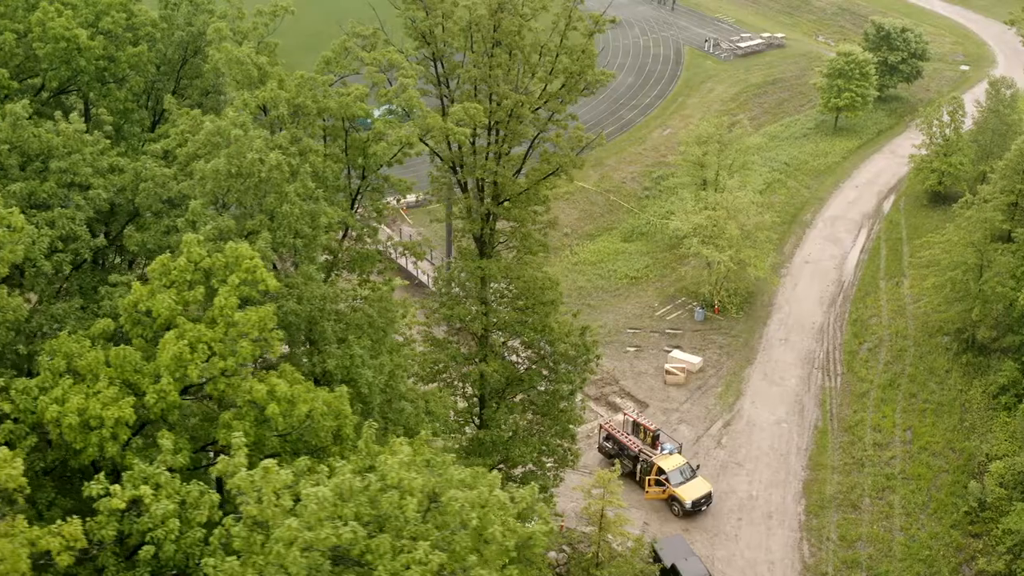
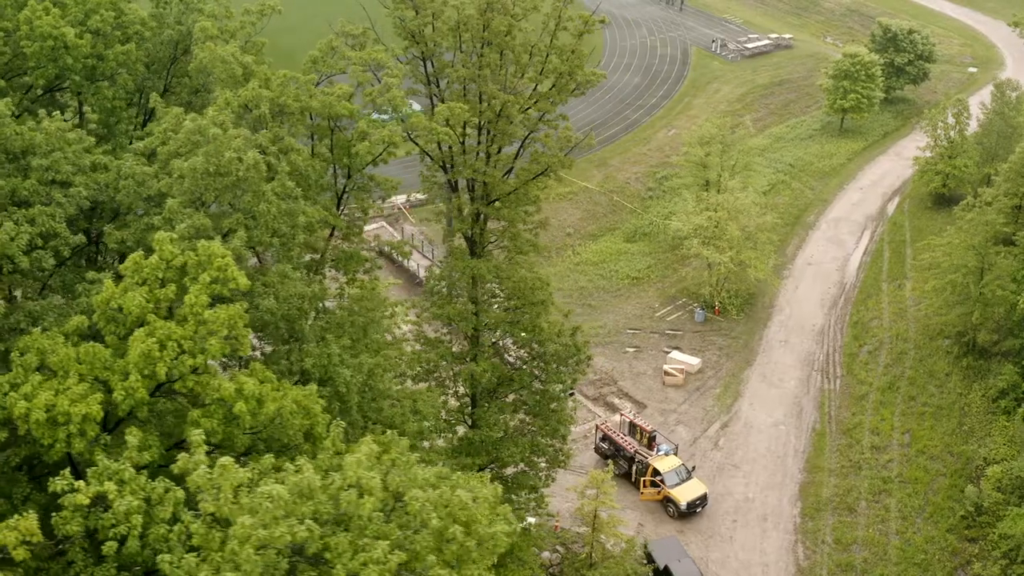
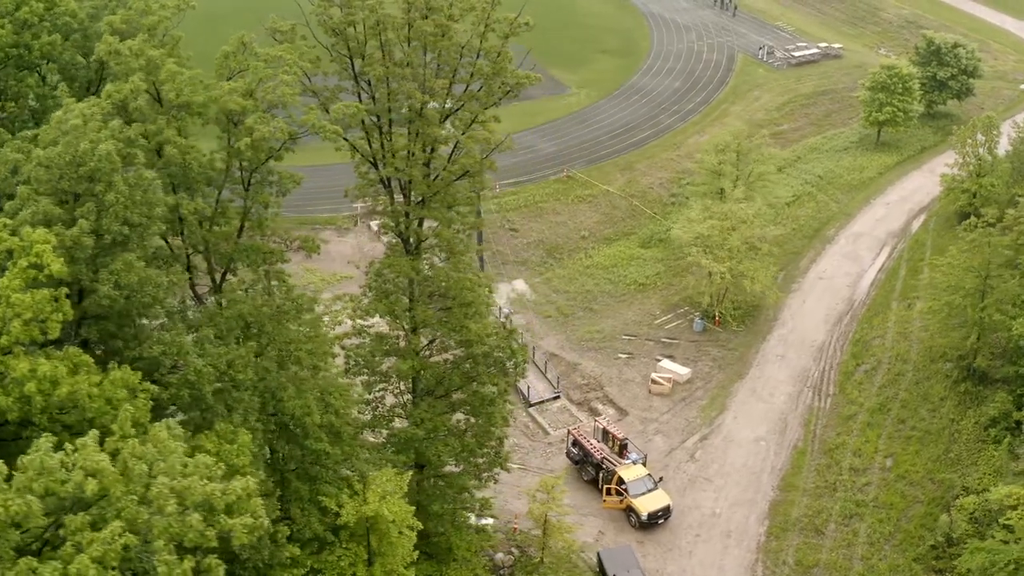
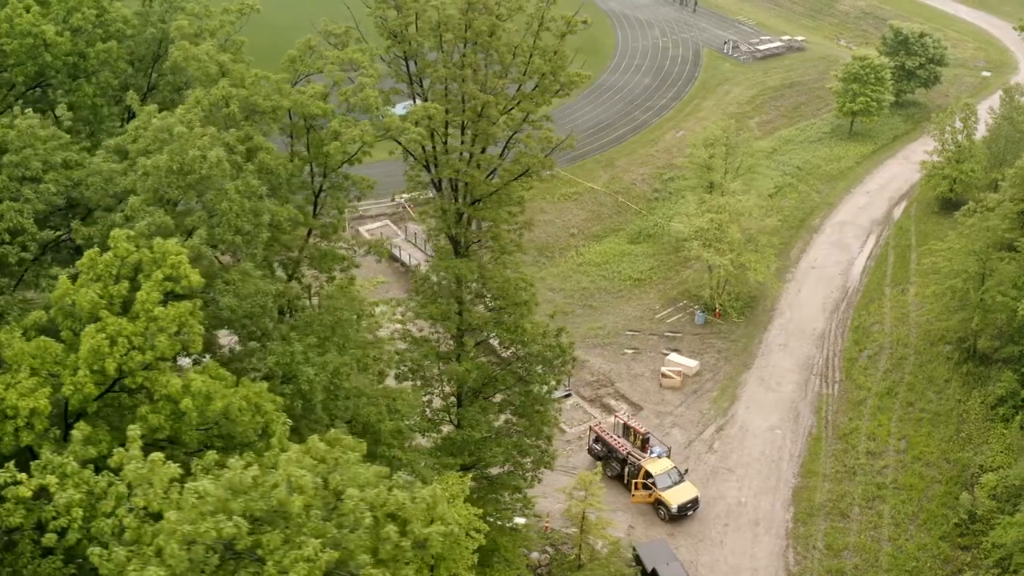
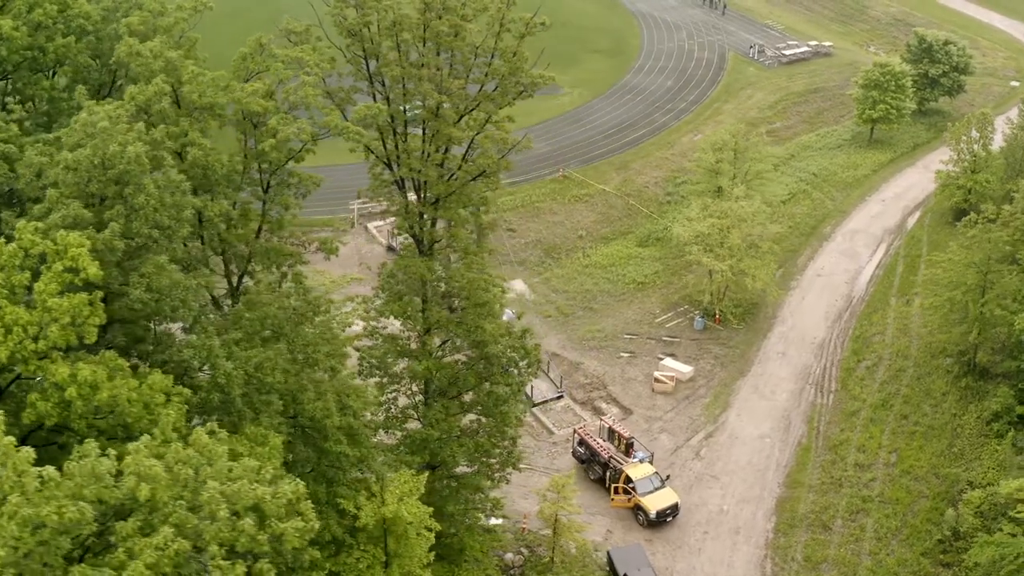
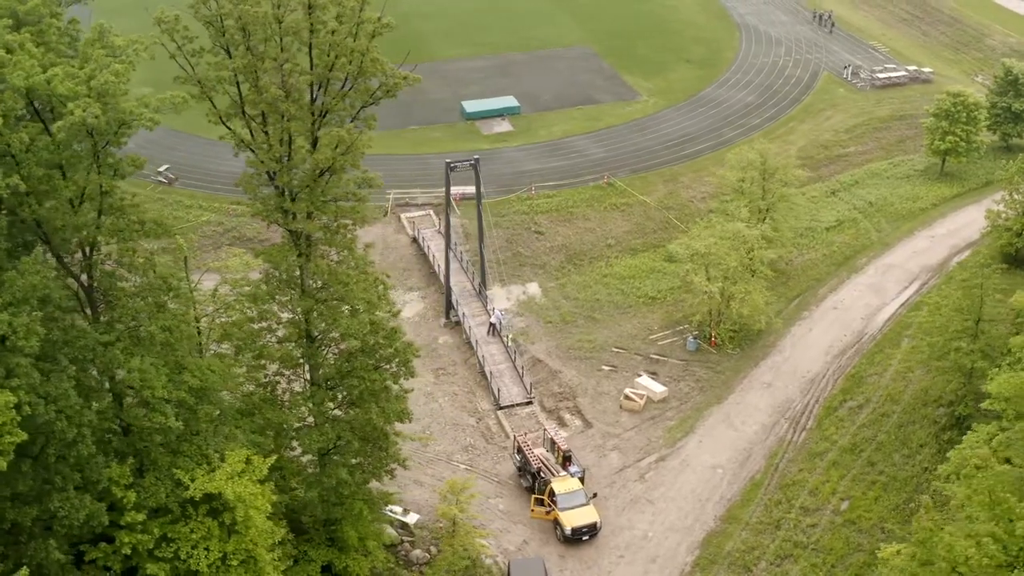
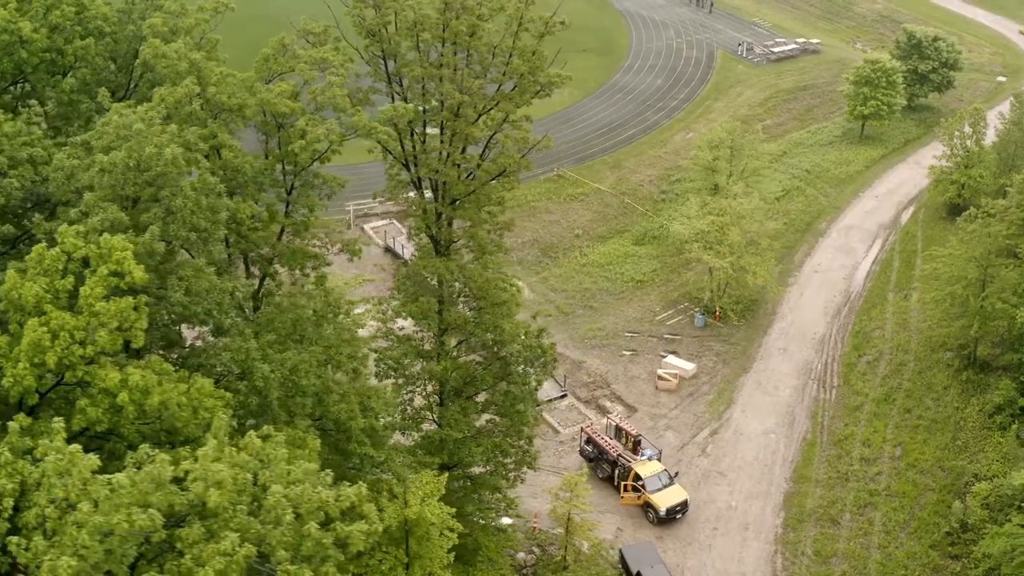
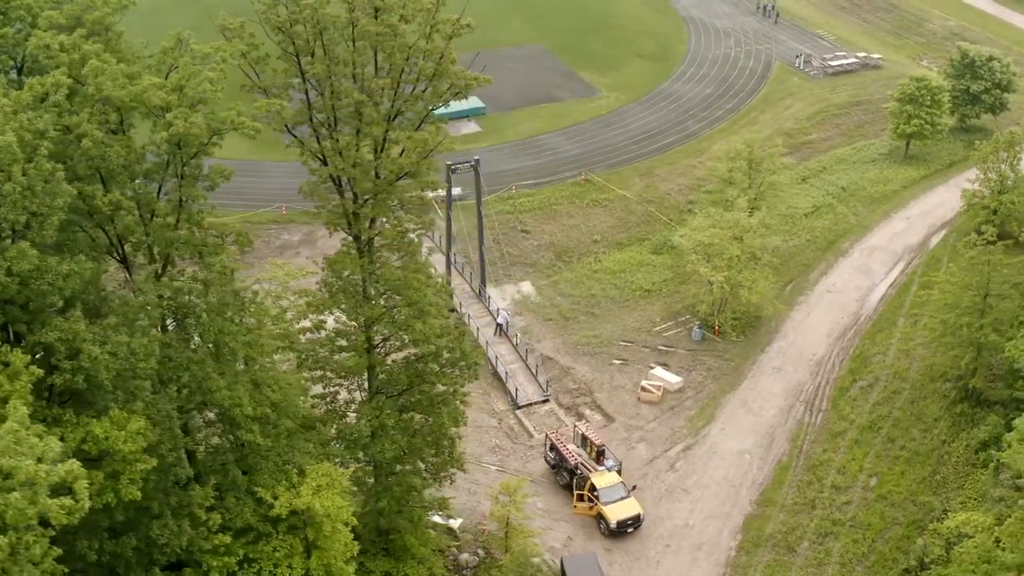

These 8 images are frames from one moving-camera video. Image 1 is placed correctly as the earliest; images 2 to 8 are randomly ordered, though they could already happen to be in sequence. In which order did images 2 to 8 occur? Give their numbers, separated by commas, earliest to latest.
2, 4, 7, 5, 3, 8, 6
